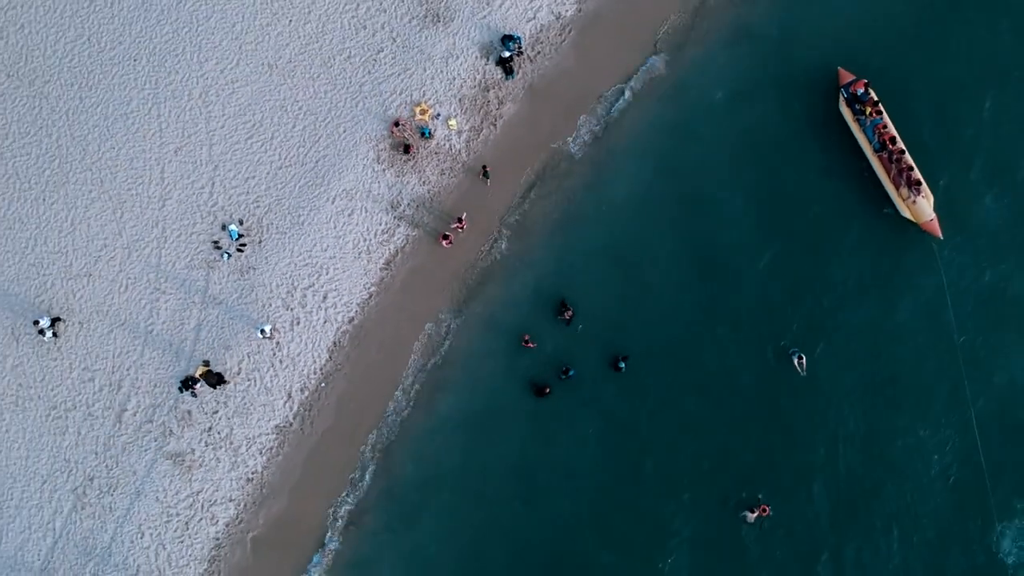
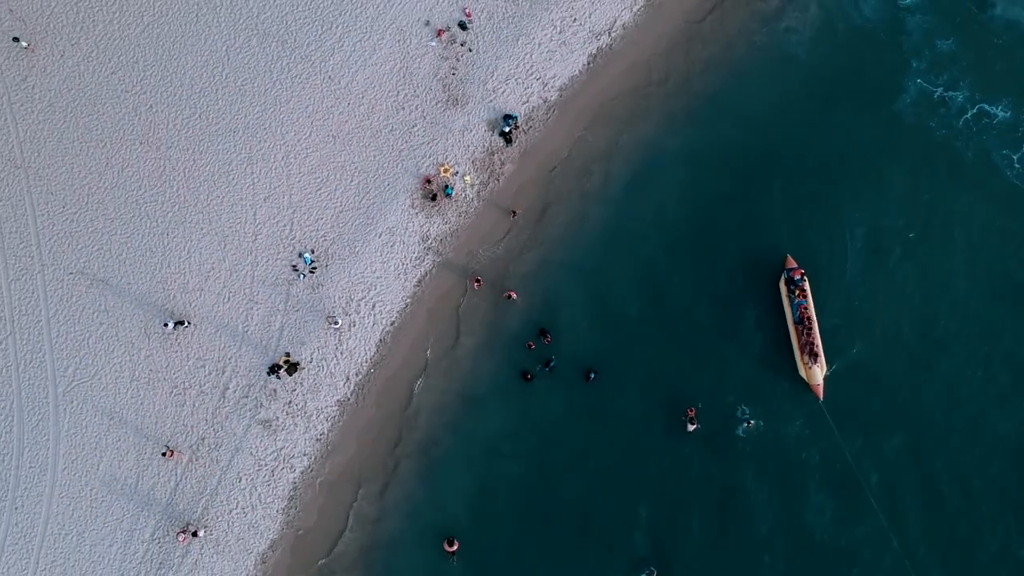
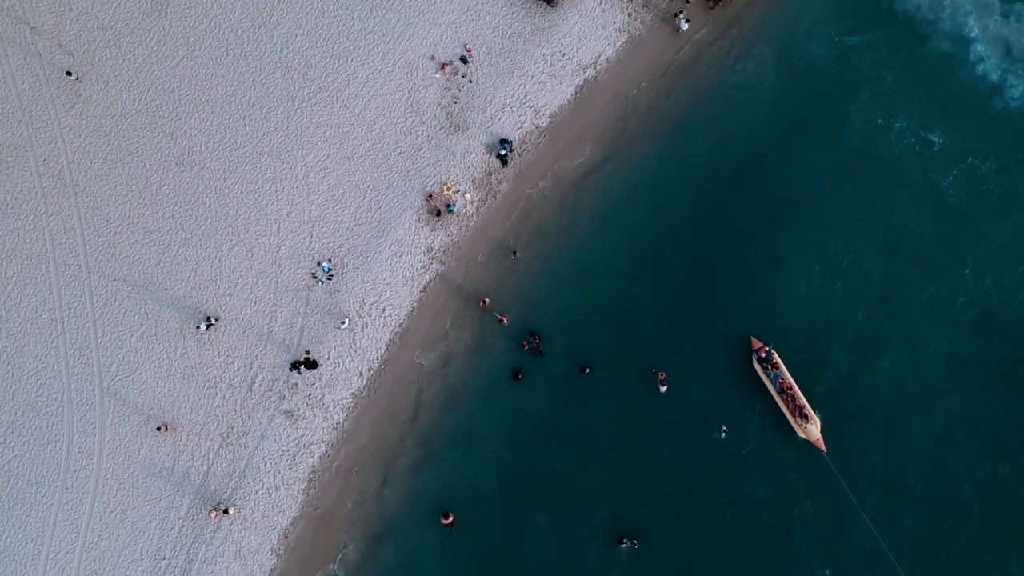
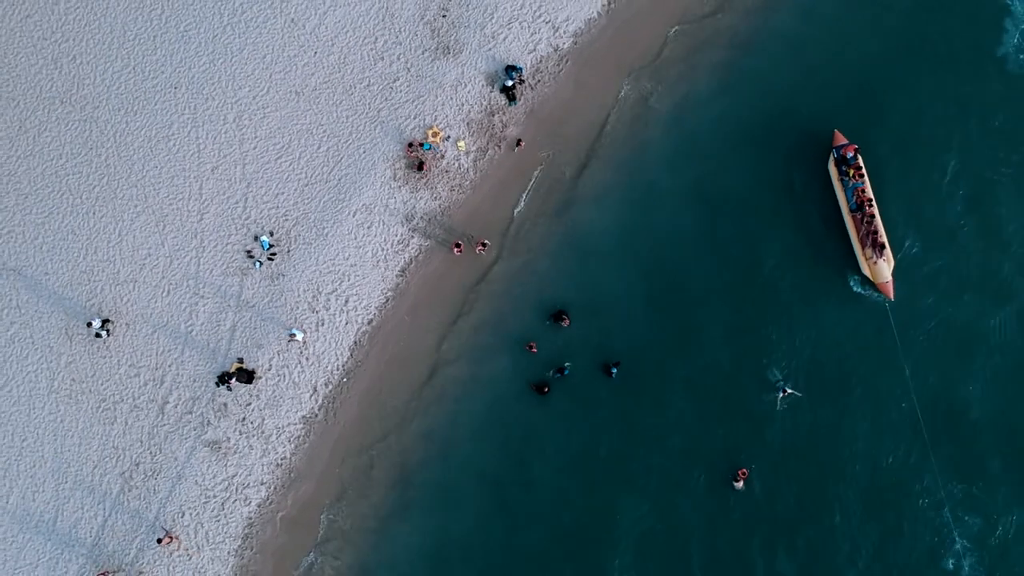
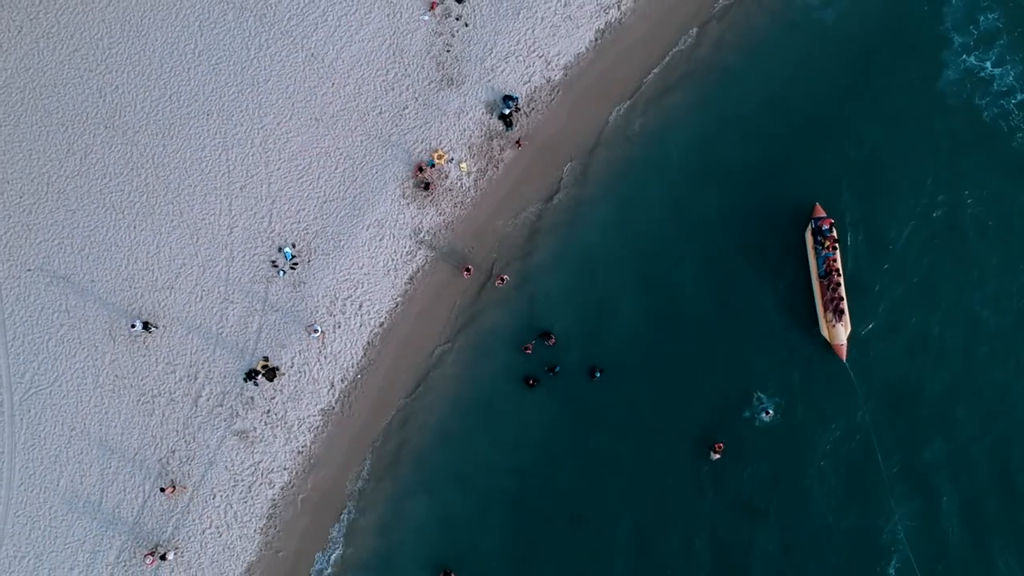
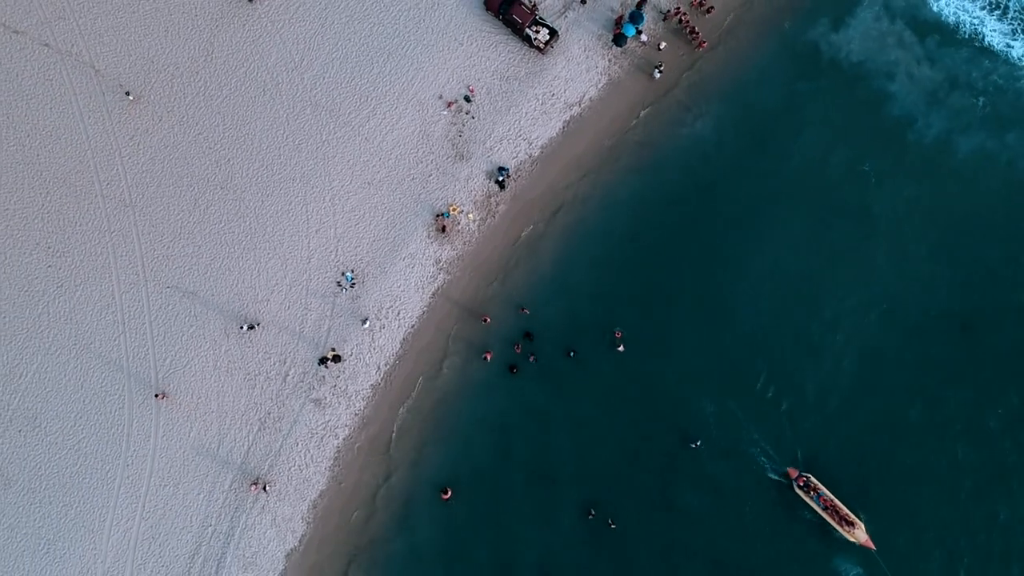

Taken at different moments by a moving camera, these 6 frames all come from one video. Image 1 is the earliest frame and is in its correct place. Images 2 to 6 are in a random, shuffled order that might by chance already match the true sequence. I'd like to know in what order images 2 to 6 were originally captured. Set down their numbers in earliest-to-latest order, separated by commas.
4, 5, 2, 3, 6
